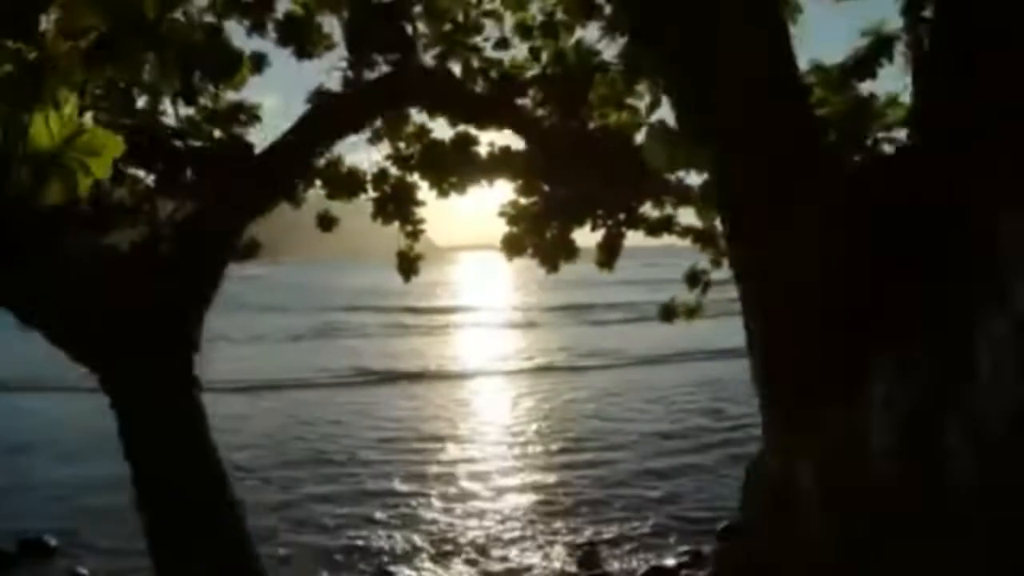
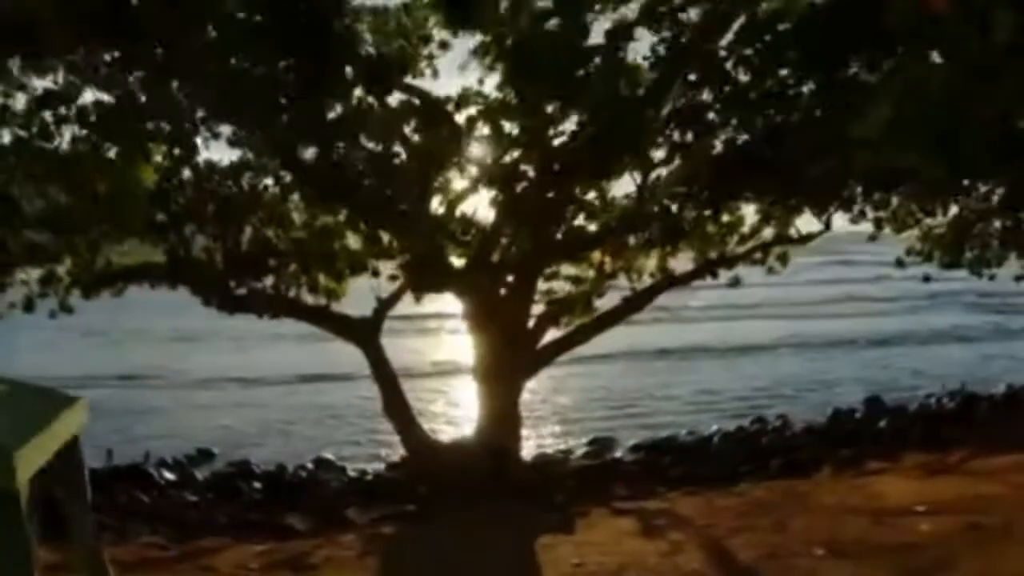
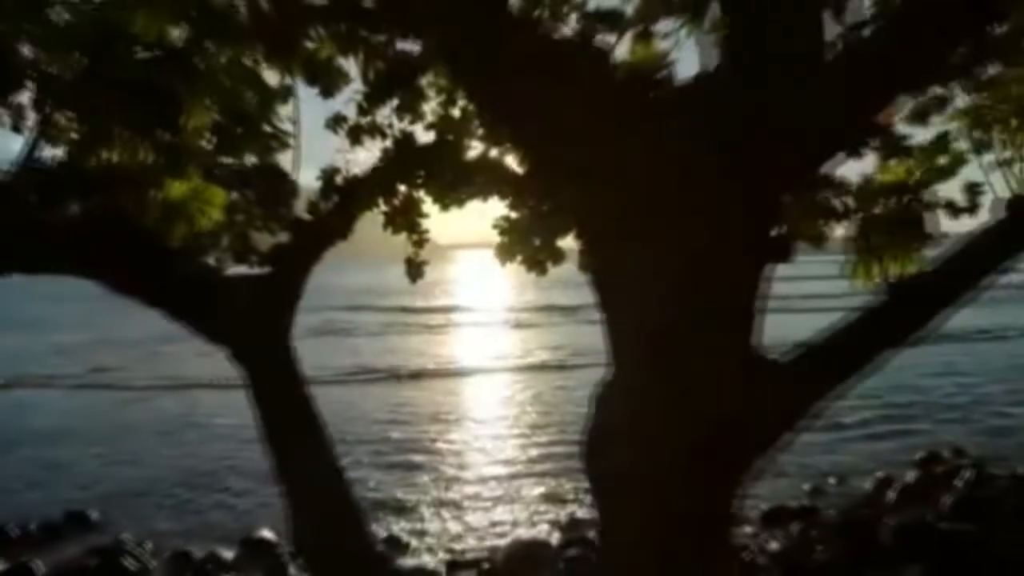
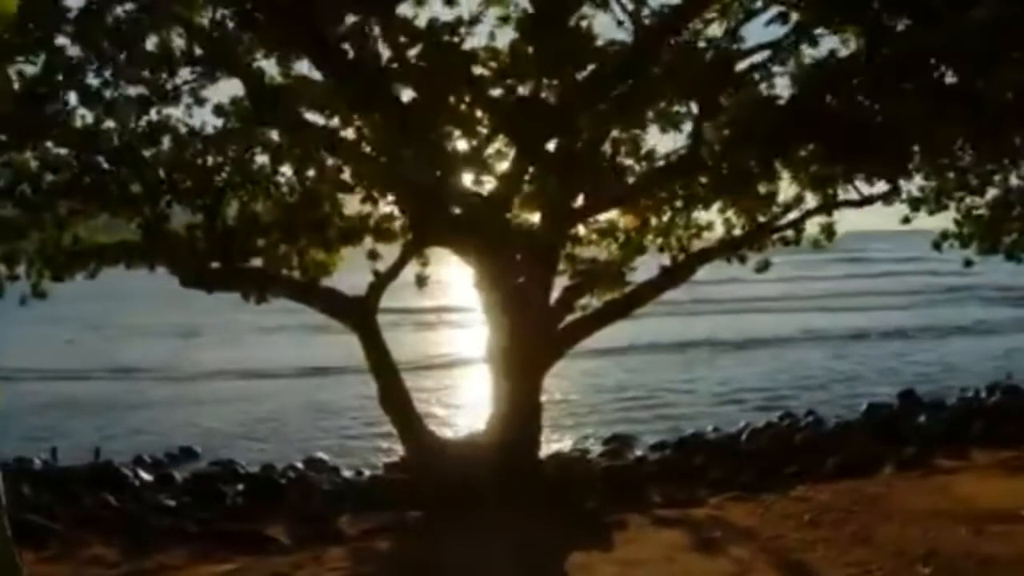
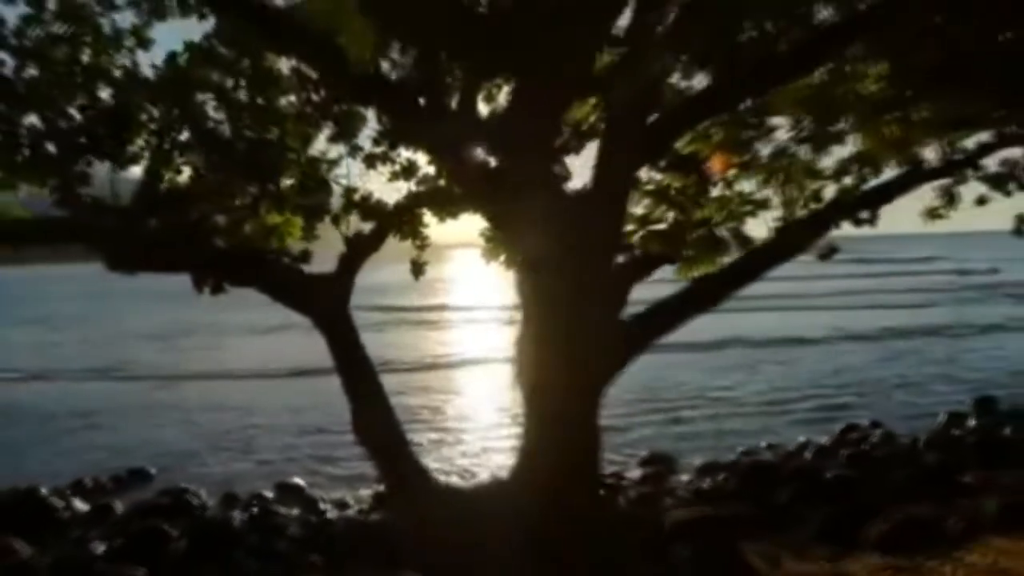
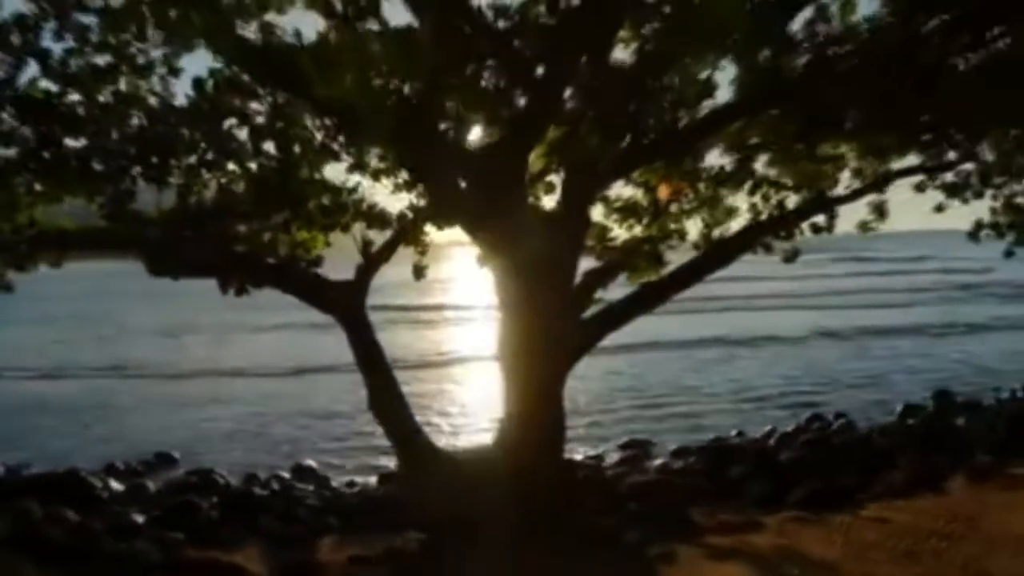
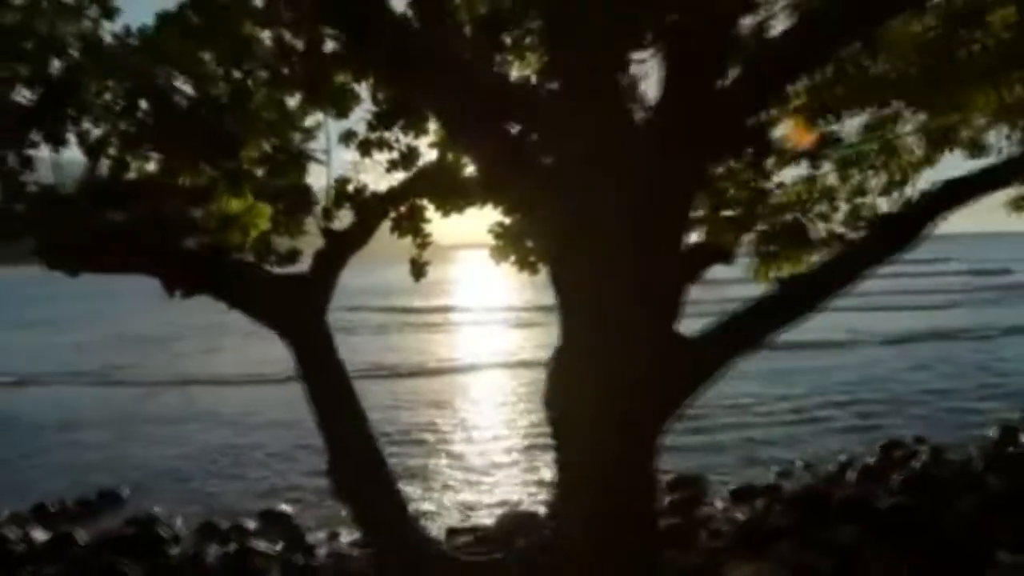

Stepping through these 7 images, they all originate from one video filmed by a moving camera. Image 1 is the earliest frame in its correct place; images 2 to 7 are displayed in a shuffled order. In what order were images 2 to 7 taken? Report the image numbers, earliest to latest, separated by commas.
3, 7, 5, 6, 4, 2
